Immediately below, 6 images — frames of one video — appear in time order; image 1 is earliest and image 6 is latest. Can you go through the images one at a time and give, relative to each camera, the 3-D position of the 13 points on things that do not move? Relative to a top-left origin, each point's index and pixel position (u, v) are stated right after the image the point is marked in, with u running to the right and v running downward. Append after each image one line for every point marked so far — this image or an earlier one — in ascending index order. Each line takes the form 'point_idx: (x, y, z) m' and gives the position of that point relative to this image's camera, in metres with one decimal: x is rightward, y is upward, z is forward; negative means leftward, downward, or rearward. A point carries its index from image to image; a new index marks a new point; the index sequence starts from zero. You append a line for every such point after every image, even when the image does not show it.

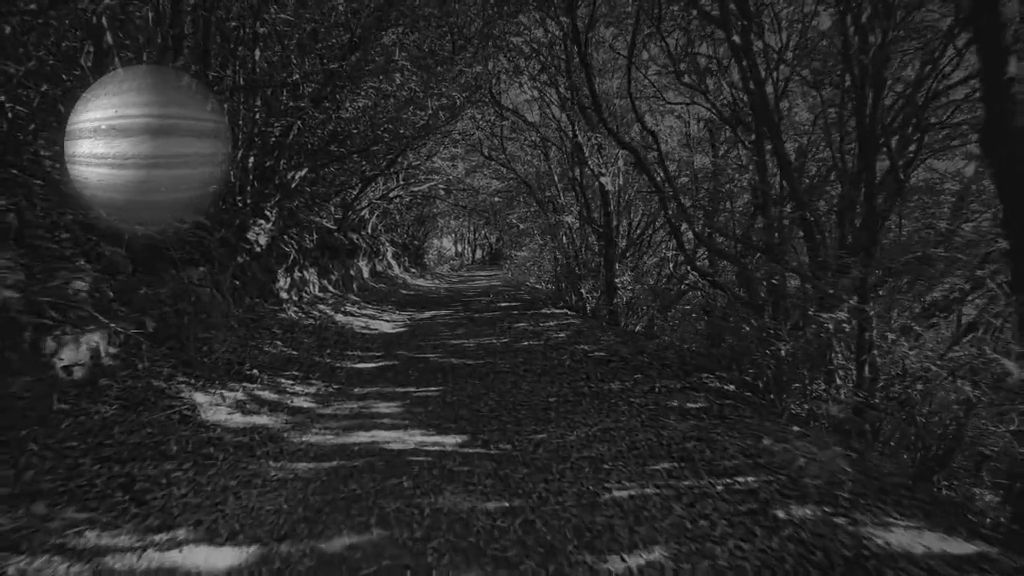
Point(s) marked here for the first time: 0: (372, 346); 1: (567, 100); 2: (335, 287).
0: (-3.1, -1.5, +12.2) m
1: (+1.3, +4.8, +14.7) m
2: (-6.0, 0.0, +19.8) m
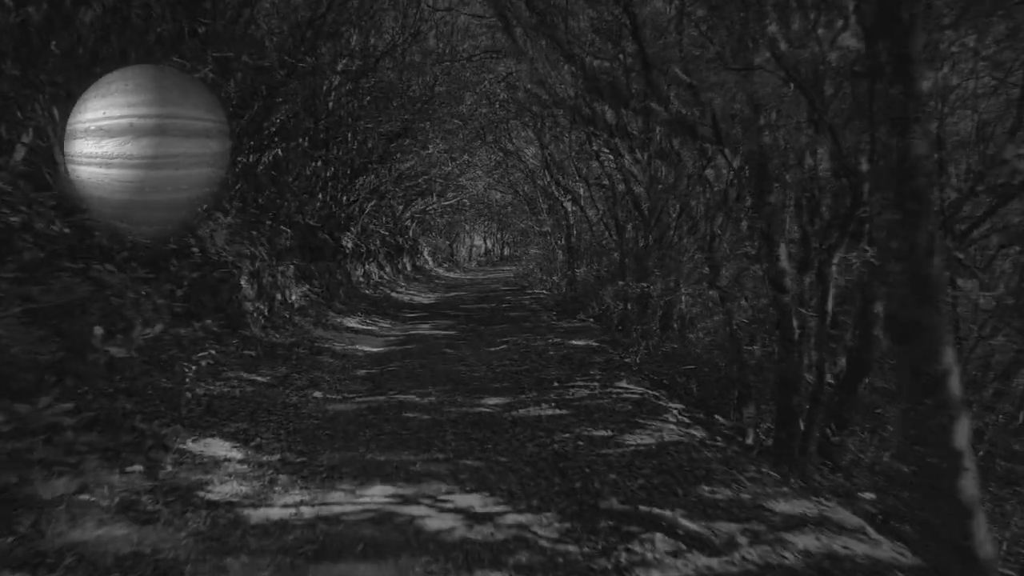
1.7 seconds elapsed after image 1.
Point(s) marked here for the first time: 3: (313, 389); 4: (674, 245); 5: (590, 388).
0: (-2.8, -1.6, +9.9) m
1: (+1.6, +4.6, +12.4) m
2: (-5.8, -0.2, +17.4) m
3: (-3.2, -1.6, +9.2) m
4: (+3.6, +1.0, +13.0) m
5: (+1.2, -1.5, +8.7) m
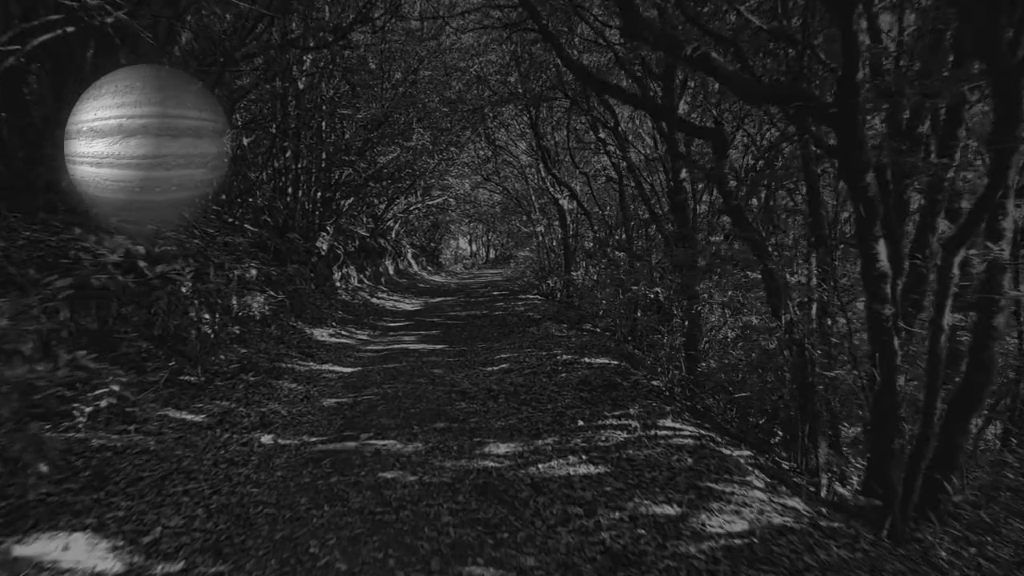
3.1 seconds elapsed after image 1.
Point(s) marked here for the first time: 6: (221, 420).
0: (-2.7, -1.8, +7.7) m
1: (+1.6, +4.5, +10.4) m
2: (-5.9, -0.4, +15.2) m
3: (-3.1, -1.8, +7.0) m
4: (+3.6, +0.9, +11.0) m
5: (+1.3, -1.6, +6.6) m
6: (-3.6, -1.7, +7.1) m
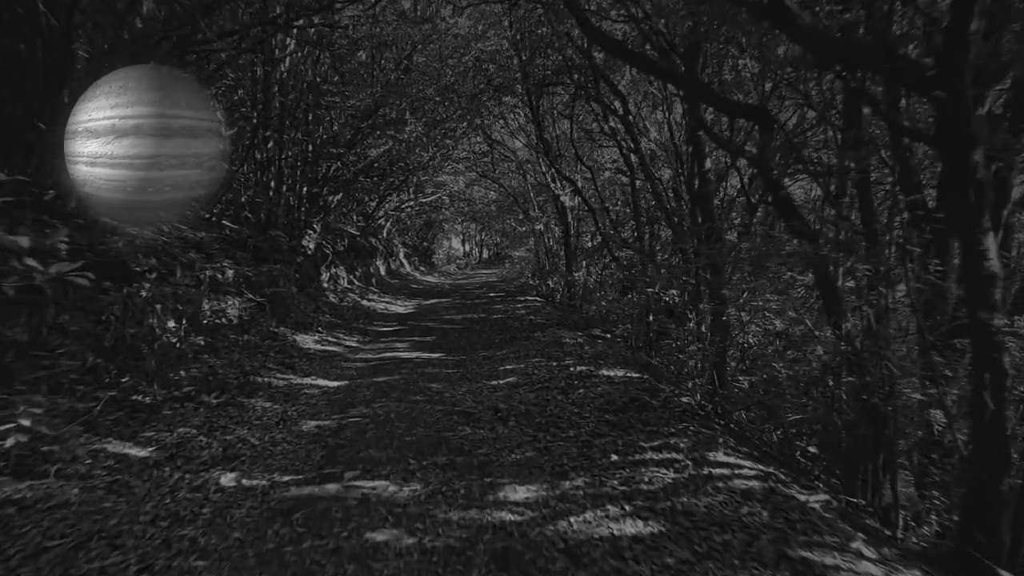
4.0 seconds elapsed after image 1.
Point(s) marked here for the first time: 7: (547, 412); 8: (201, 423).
0: (-2.5, -1.8, +6.4) m
1: (+1.7, +4.4, +9.2) m
2: (-5.8, -0.4, +13.8) m
3: (-2.9, -1.8, +5.7) m
4: (+3.8, +0.8, +9.8) m
5: (+1.5, -1.7, +5.4) m
6: (-3.5, -1.7, +5.8) m
7: (+0.5, -1.6, +7.4) m
8: (-3.7, -1.6, +6.8) m
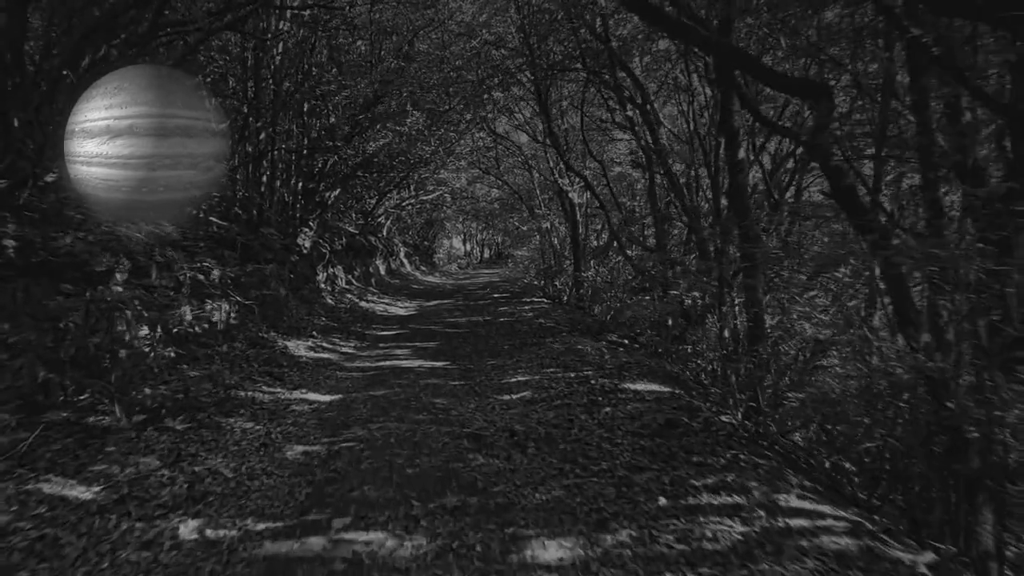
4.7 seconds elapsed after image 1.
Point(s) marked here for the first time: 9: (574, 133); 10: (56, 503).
0: (-2.3, -1.8, +5.4) m
1: (+1.9, +4.4, +8.1) m
2: (-5.6, -0.5, +12.8) m
3: (-2.7, -1.8, +4.7) m
4: (+4.0, +0.8, +8.8) m
5: (+1.7, -1.7, +4.3) m
6: (-3.3, -1.7, +4.8) m
7: (+0.7, -1.6, +6.4) m
8: (-3.5, -1.6, +5.8) m
9: (+2.1, +5.2, +19.3) m
10: (-3.5, -1.6, +4.4) m
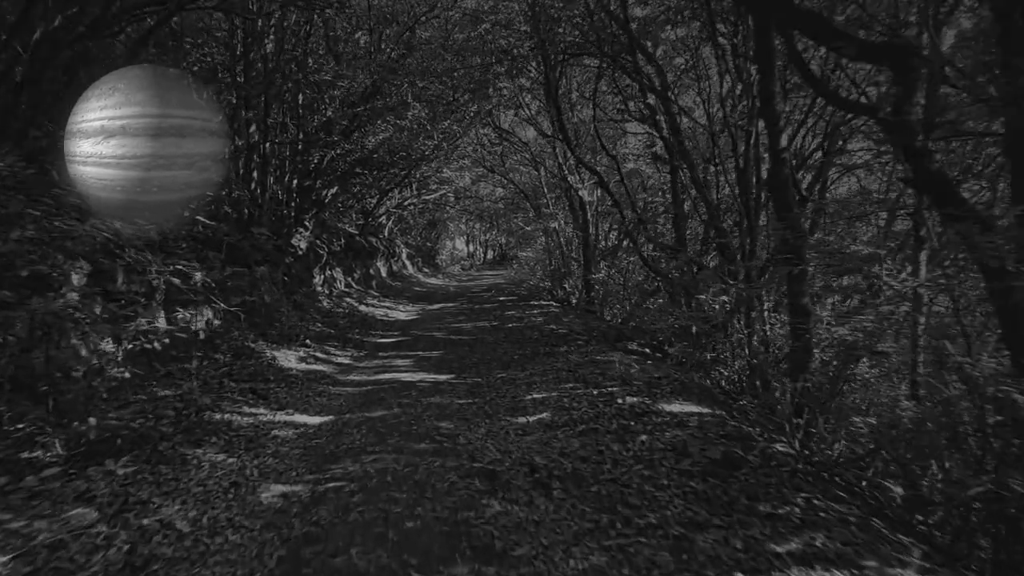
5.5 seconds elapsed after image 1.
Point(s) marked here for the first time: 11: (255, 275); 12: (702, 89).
0: (-2.1, -1.9, +4.3) m
1: (+2.1, +4.3, +7.1) m
2: (-5.4, -0.6, +11.7) m
3: (-2.5, -1.9, +3.6) m
4: (+4.2, +0.7, +7.7) m
5: (+1.9, -1.8, +3.2) m
6: (-3.1, -1.8, +3.7) m
7: (+0.9, -1.7, +5.3) m
8: (-3.3, -1.7, +4.7) m
9: (+2.3, +5.1, +18.2) m
10: (-3.3, -1.7, +3.4) m
11: (-5.9, +0.3, +13.3) m
12: (+4.3, +4.5, +13.0) m
